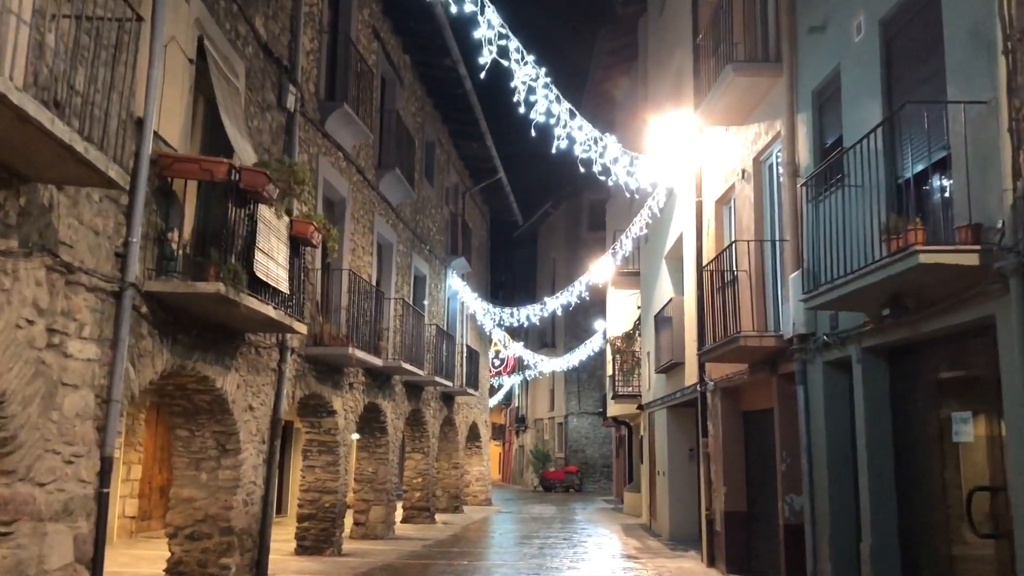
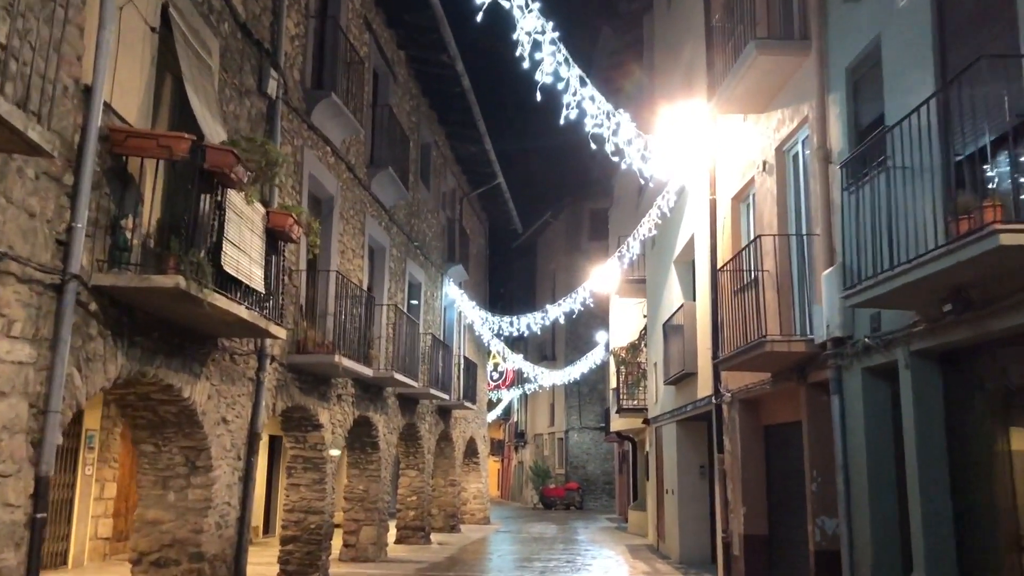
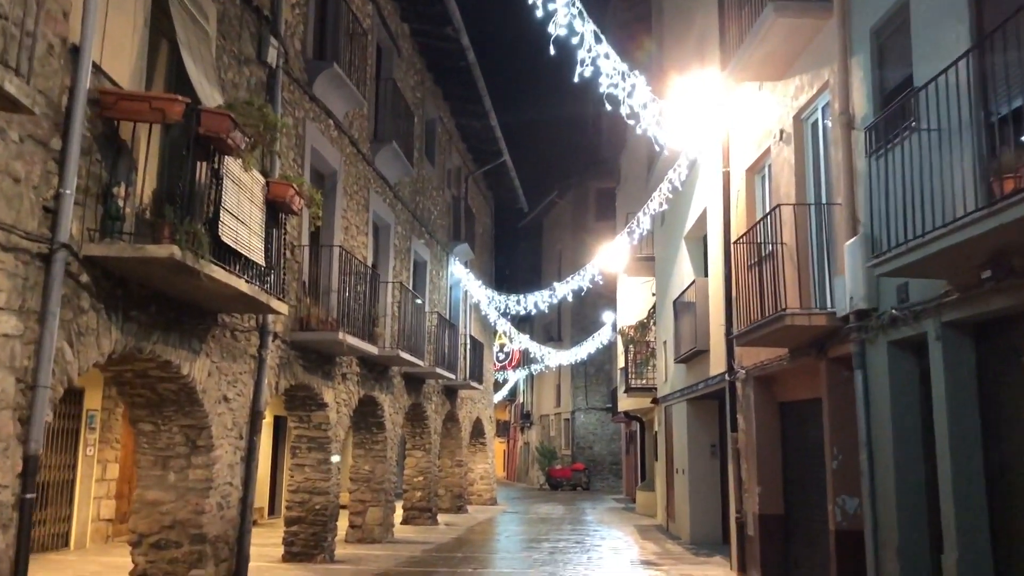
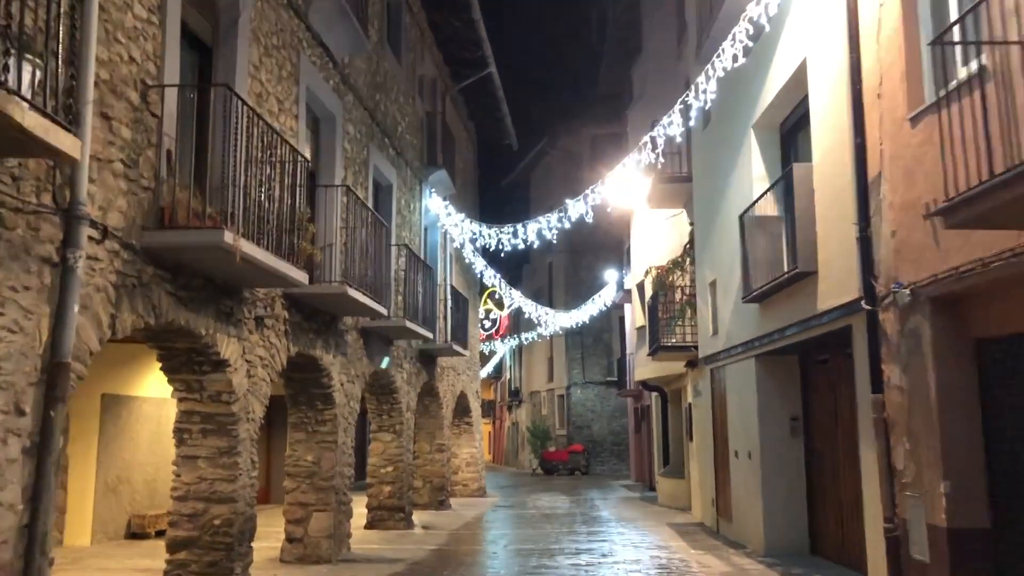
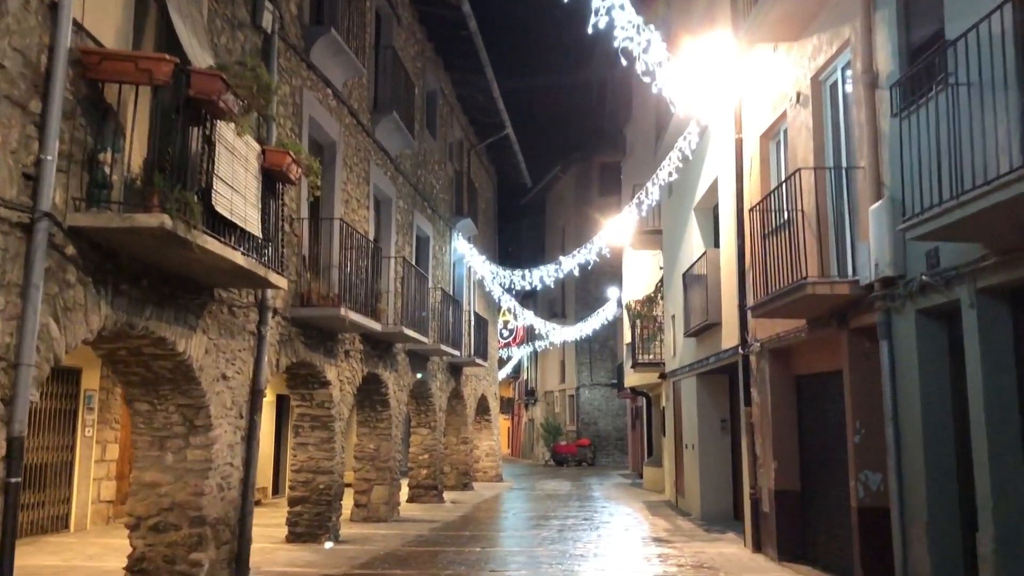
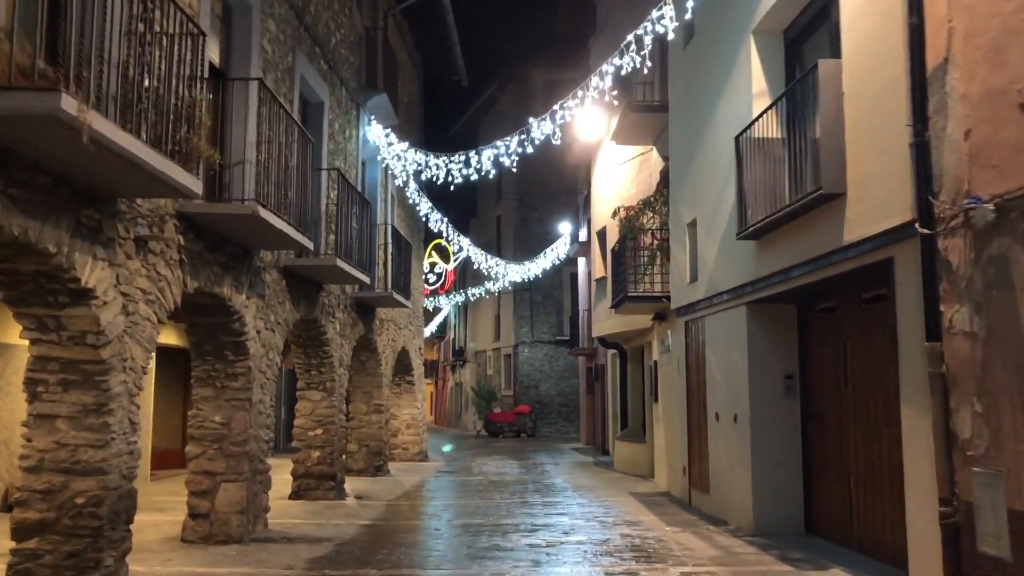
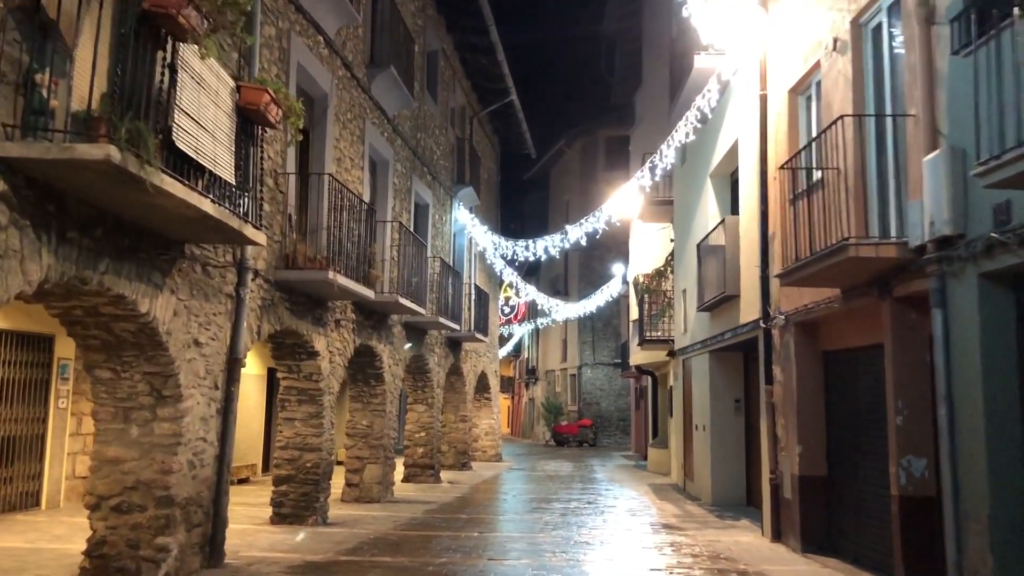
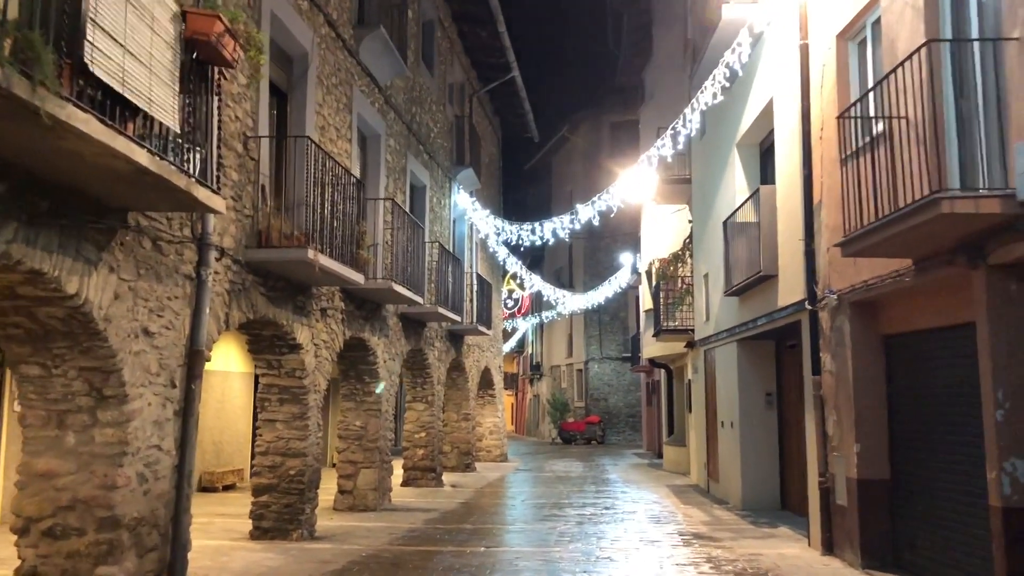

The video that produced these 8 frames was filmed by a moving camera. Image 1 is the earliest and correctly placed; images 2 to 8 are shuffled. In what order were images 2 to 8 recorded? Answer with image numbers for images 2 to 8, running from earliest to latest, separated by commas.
2, 3, 5, 7, 8, 4, 6
